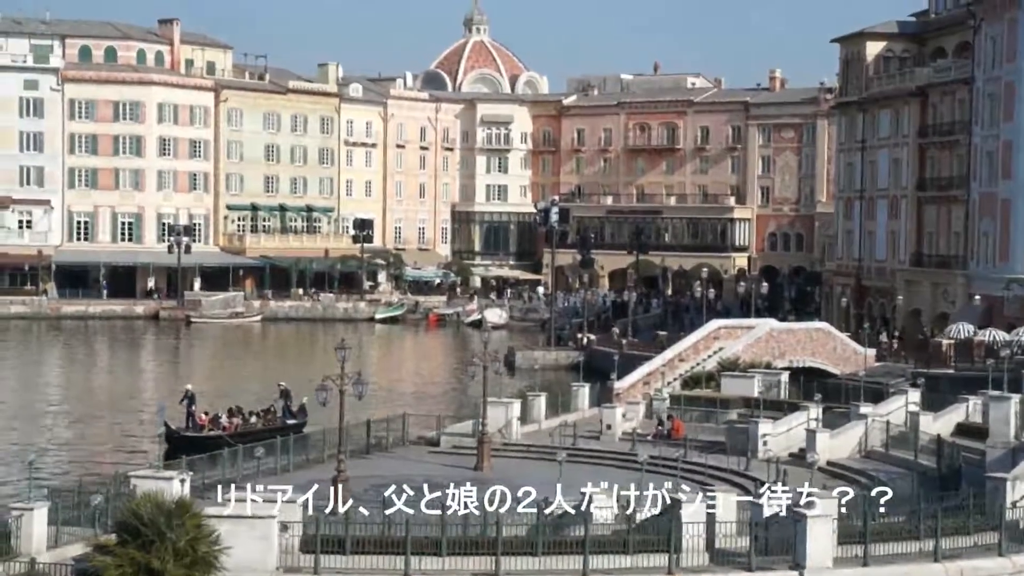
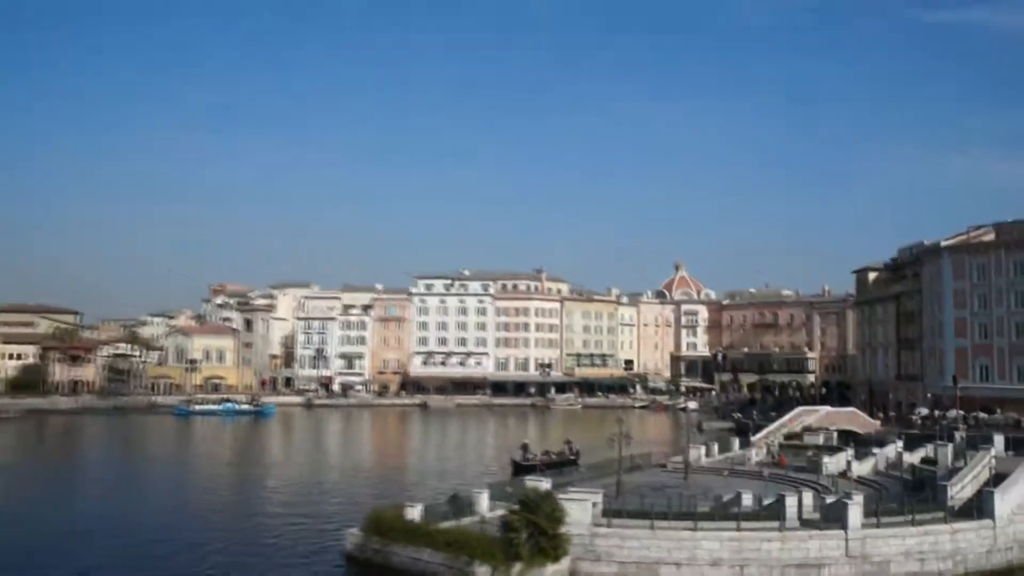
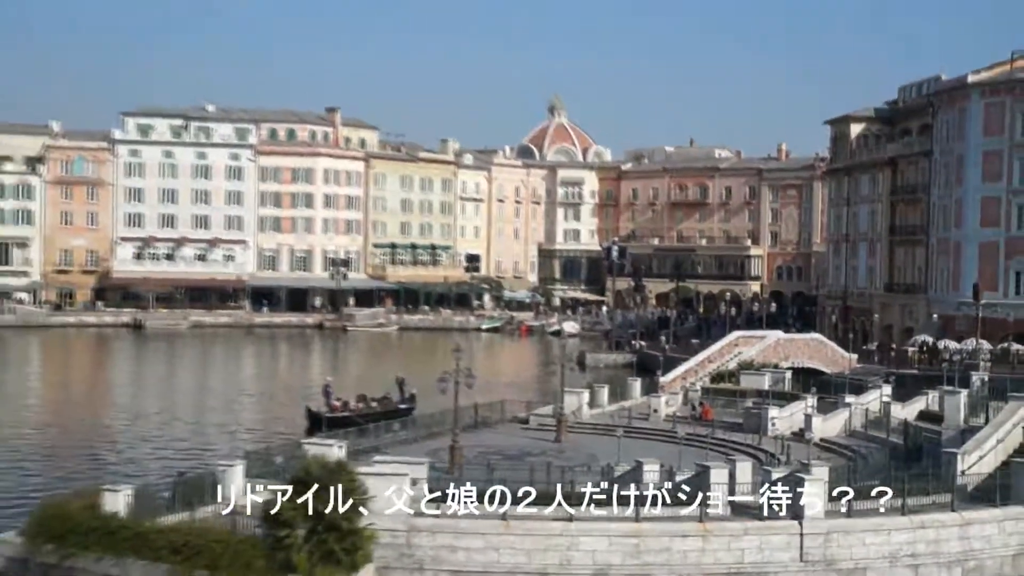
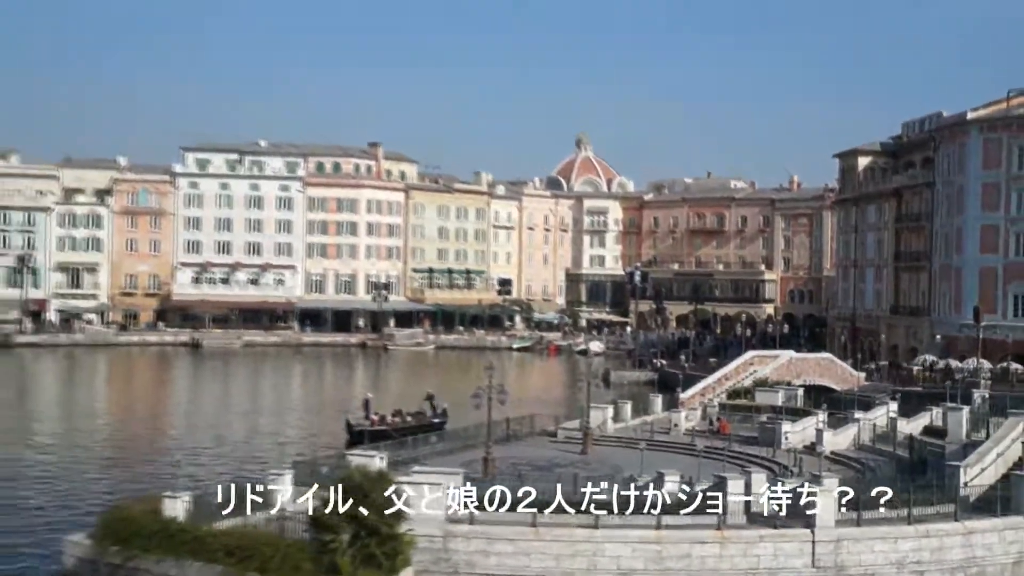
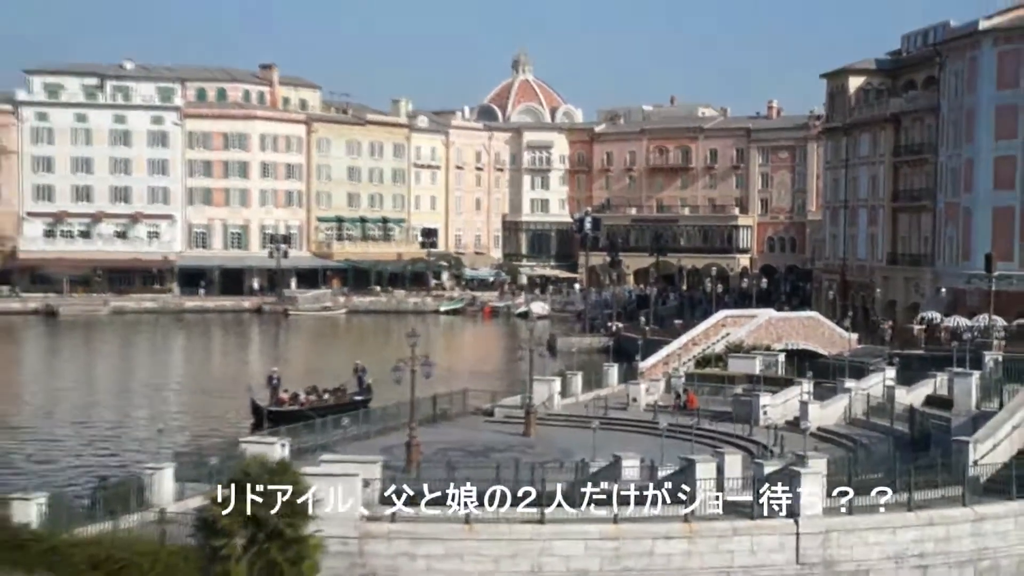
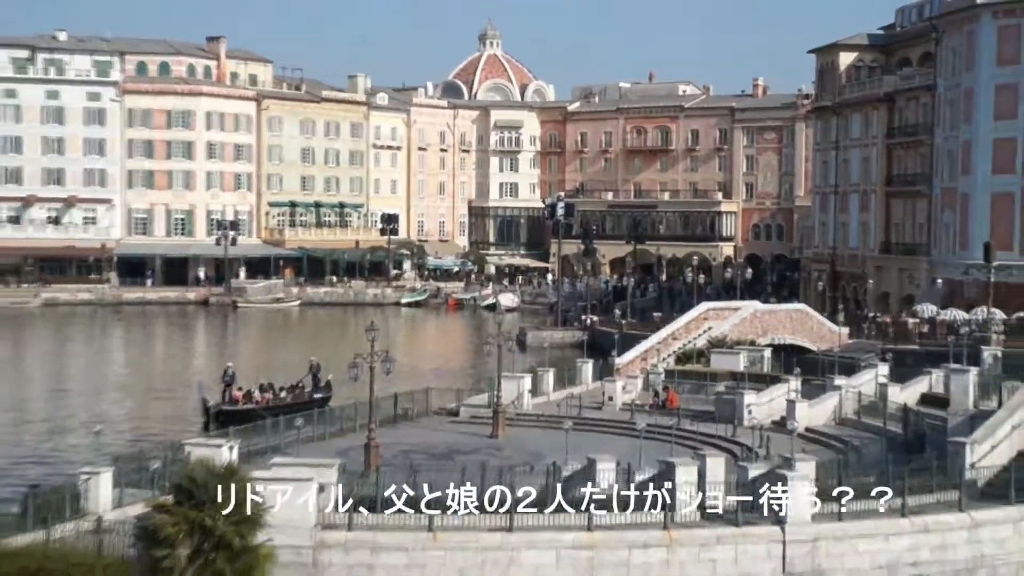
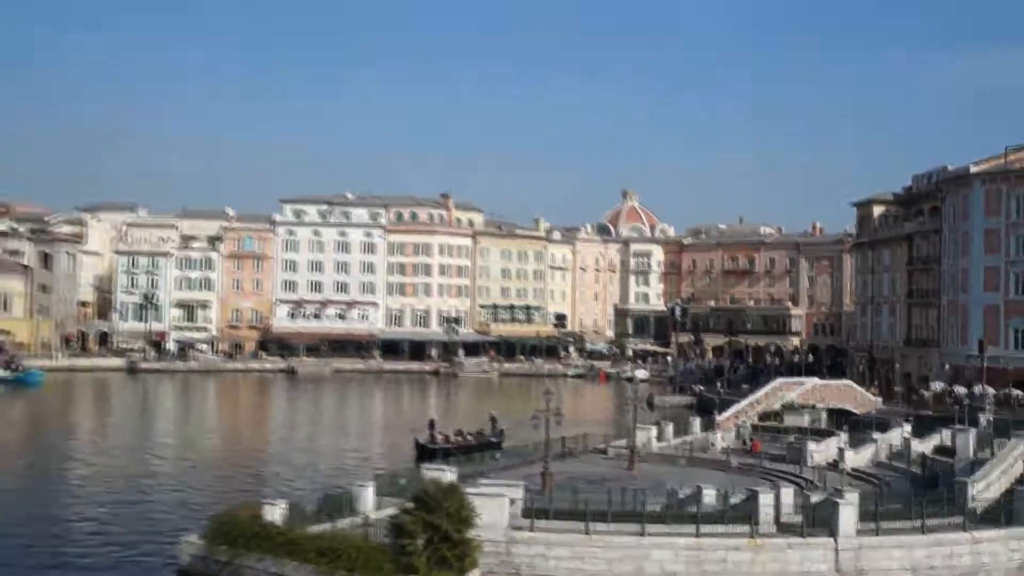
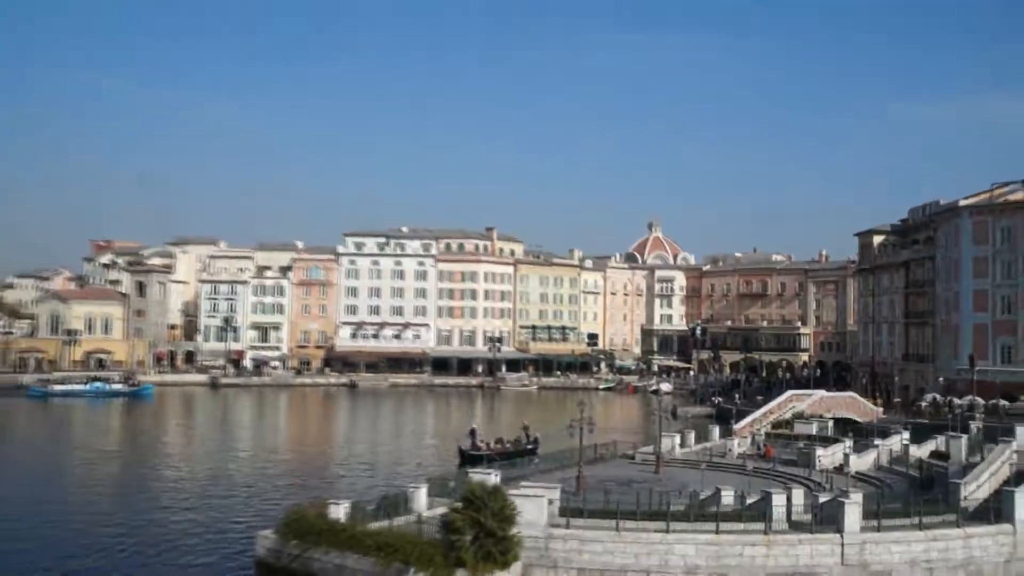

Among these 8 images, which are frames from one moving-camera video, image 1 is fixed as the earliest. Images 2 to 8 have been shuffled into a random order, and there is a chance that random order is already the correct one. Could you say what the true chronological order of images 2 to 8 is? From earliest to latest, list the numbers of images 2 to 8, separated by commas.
6, 5, 3, 4, 7, 8, 2
